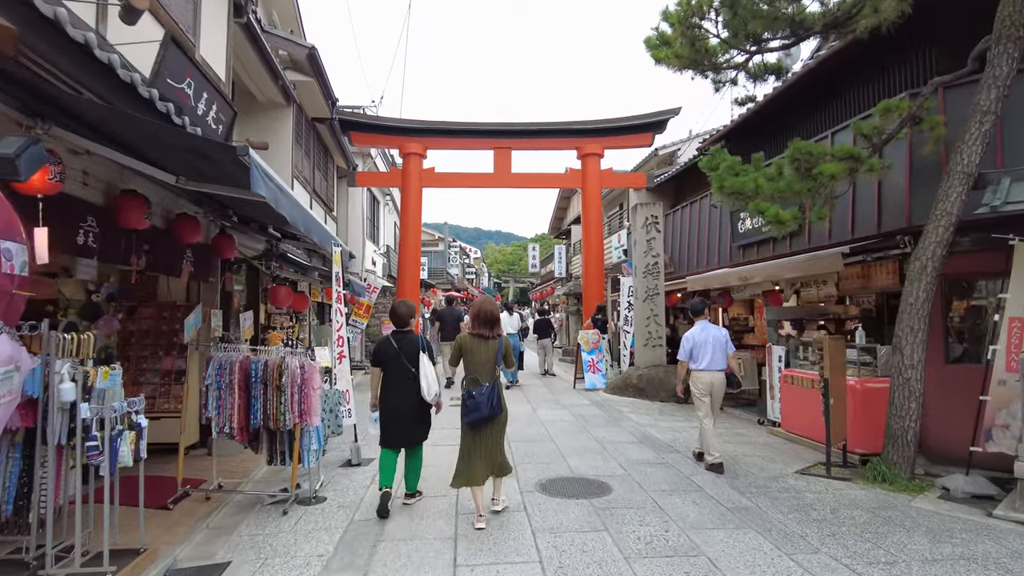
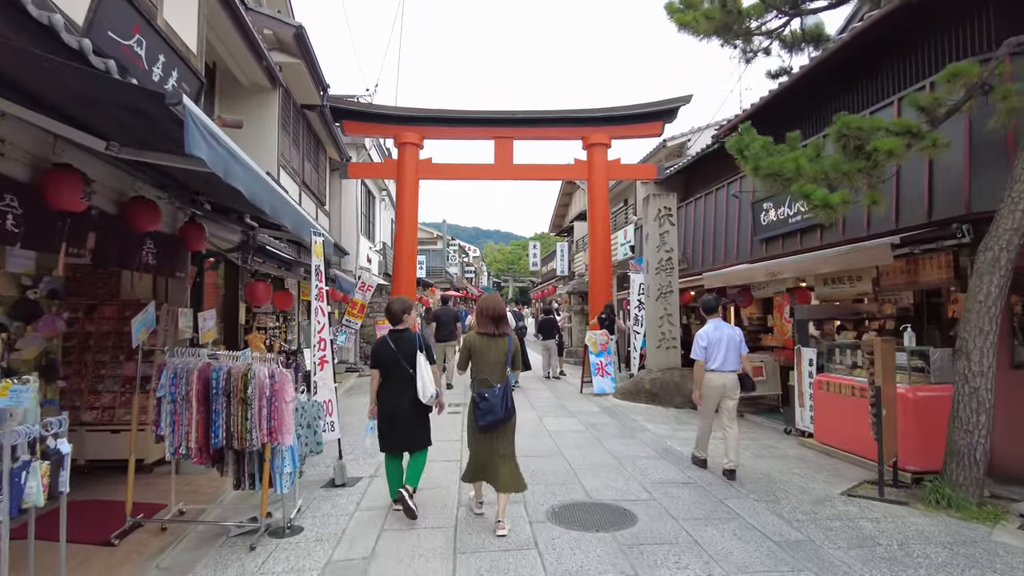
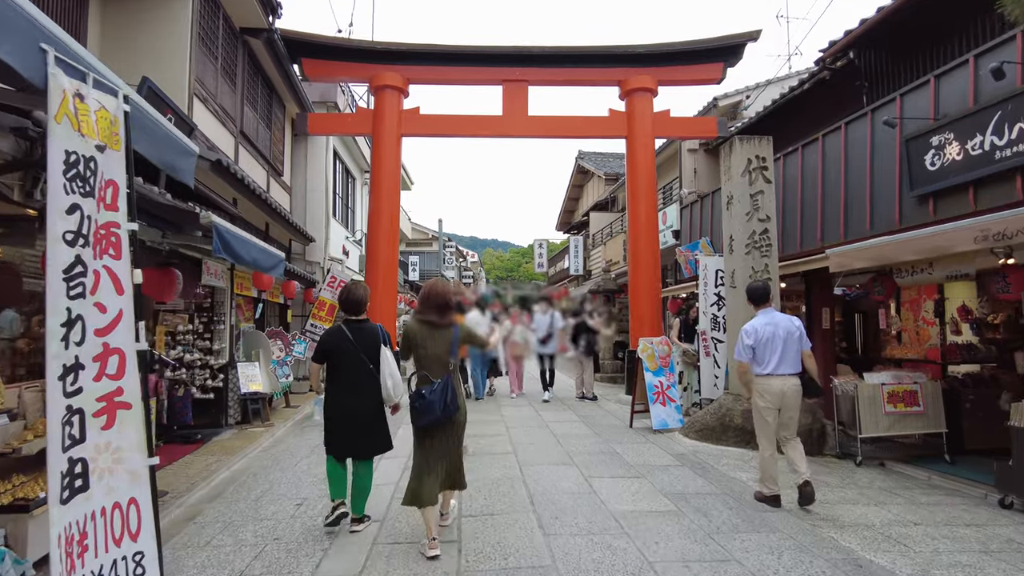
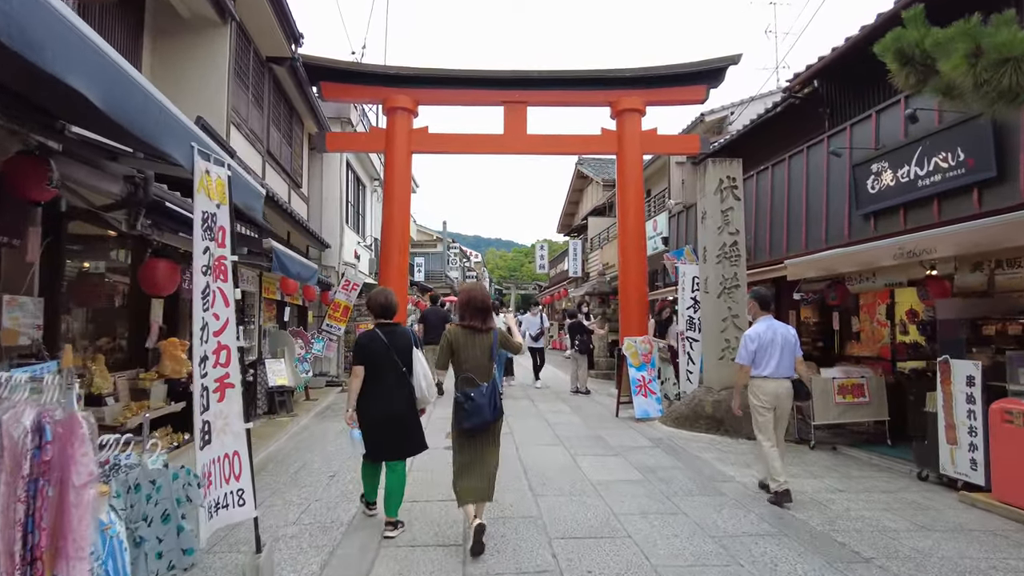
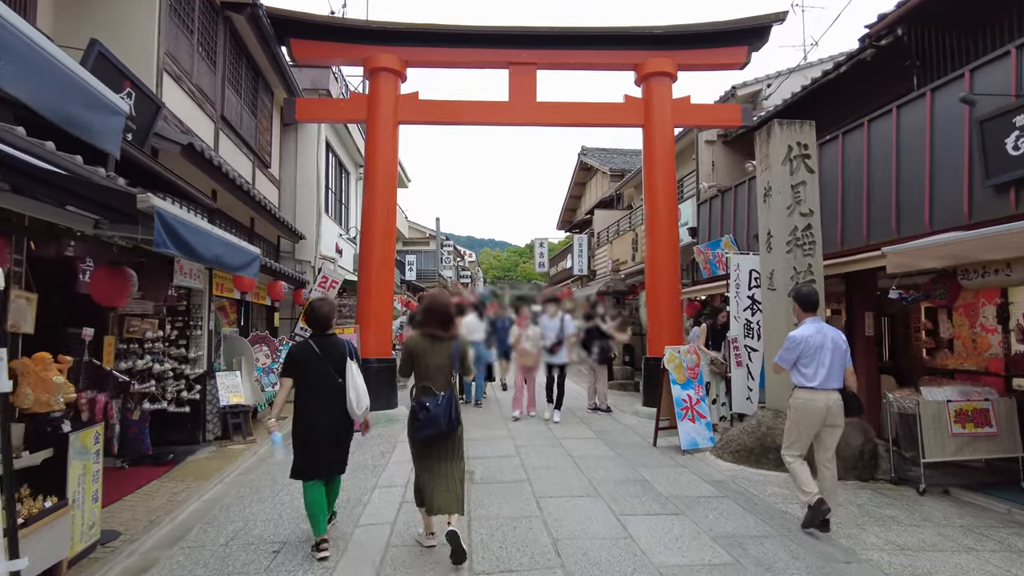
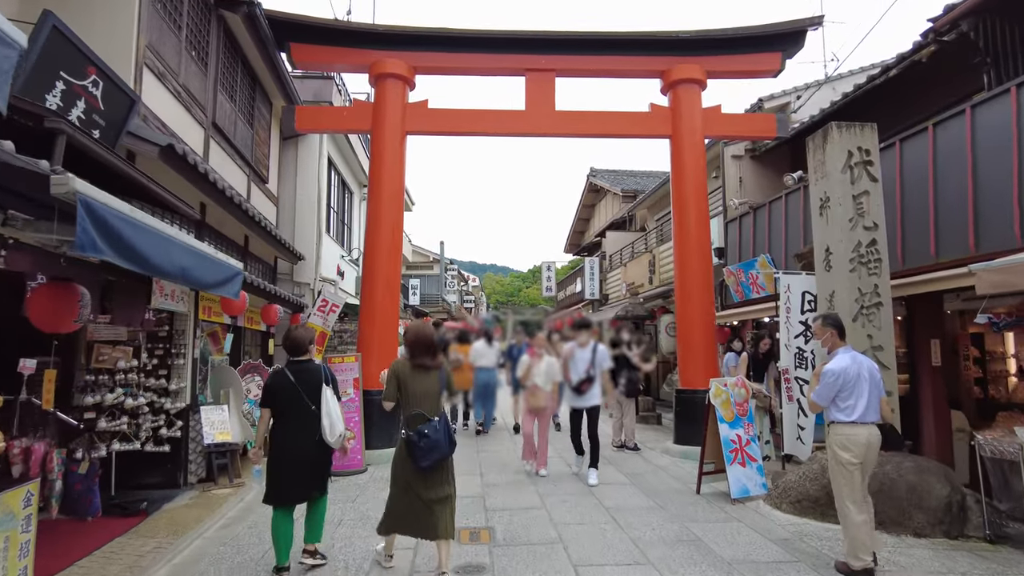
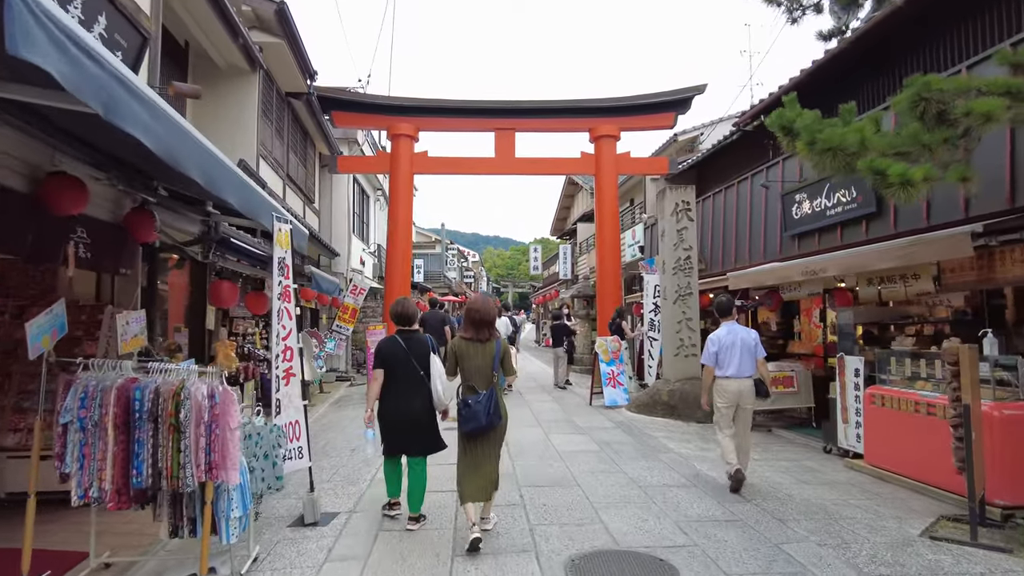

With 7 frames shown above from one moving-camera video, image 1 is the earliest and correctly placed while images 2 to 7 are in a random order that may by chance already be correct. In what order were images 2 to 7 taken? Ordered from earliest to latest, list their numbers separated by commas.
2, 7, 4, 3, 5, 6
